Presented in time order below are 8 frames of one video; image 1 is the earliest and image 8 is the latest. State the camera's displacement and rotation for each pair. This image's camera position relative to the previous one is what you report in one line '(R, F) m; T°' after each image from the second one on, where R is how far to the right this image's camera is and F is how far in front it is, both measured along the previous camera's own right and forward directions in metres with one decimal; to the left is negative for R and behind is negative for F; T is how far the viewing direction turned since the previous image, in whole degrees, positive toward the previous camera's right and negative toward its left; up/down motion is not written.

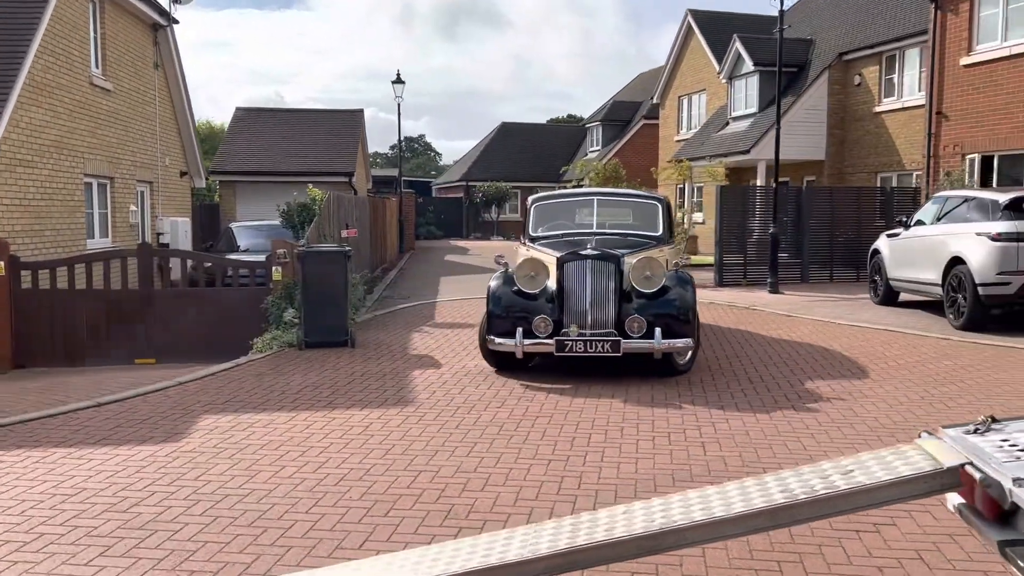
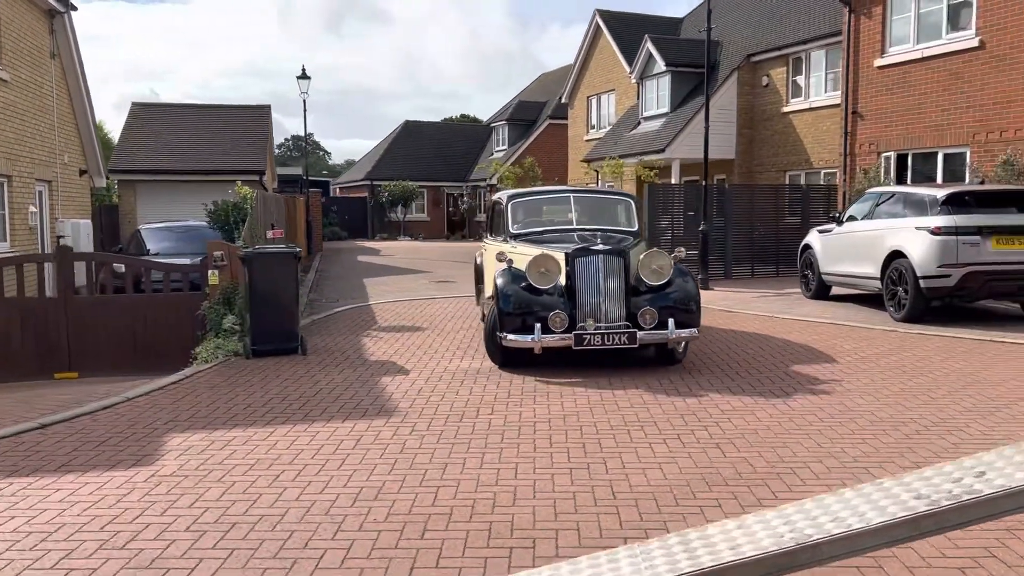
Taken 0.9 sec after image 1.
(-0.7, +0.3) m; +7°
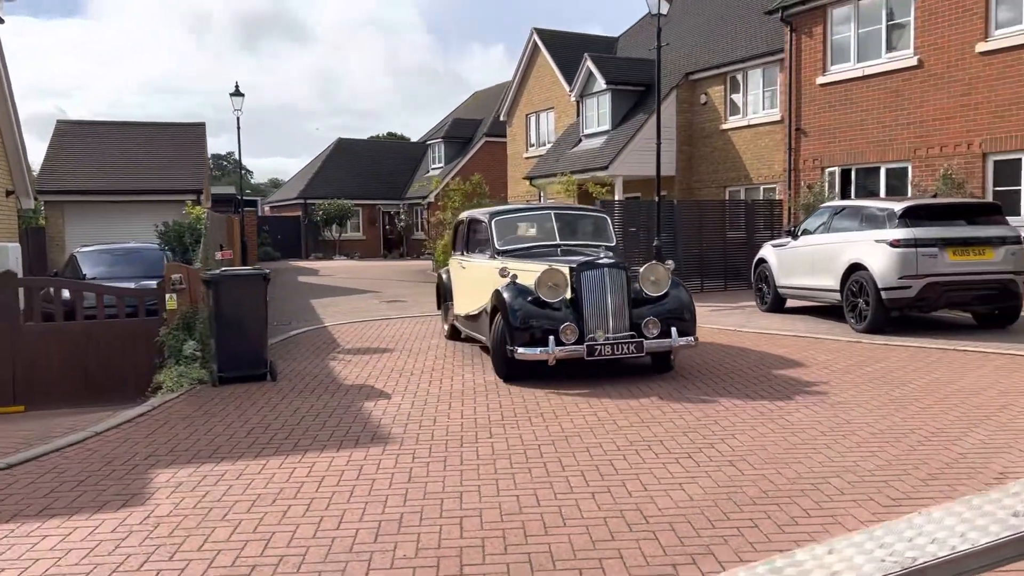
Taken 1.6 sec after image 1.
(-0.5, +0.2) m; +5°
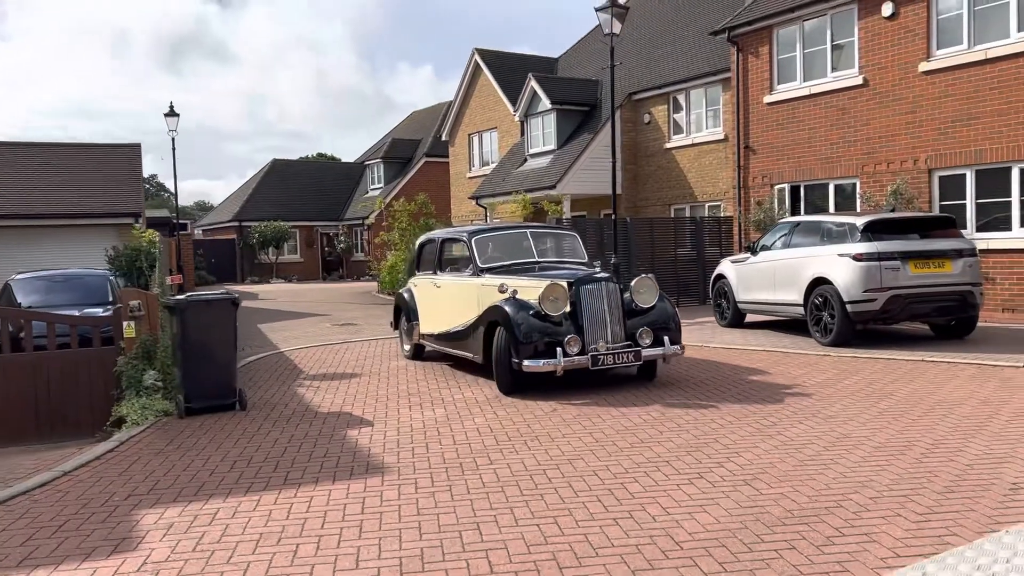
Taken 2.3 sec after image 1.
(-0.5, +0.2) m; +4°
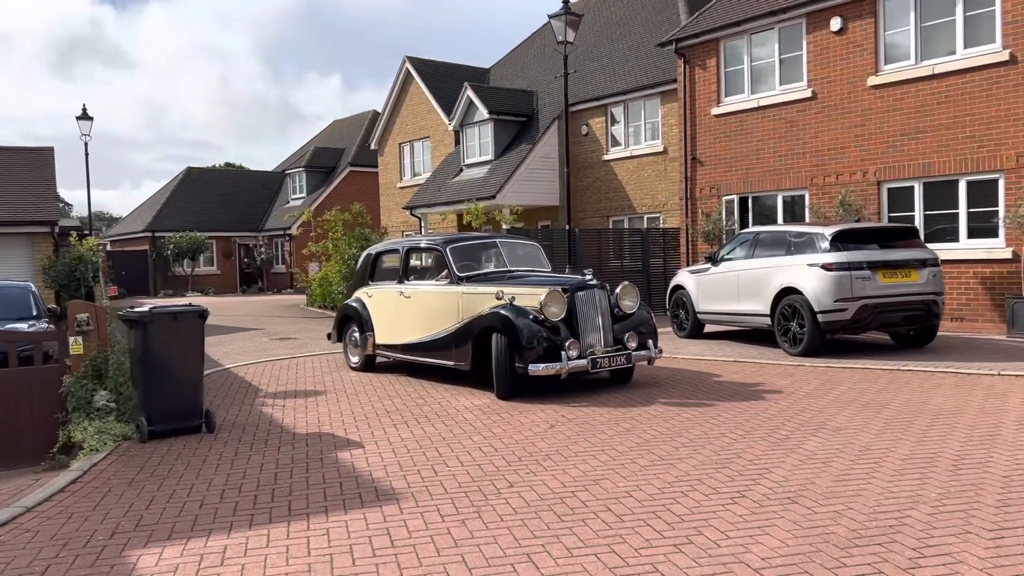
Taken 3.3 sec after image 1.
(-0.7, +0.4) m; +6°
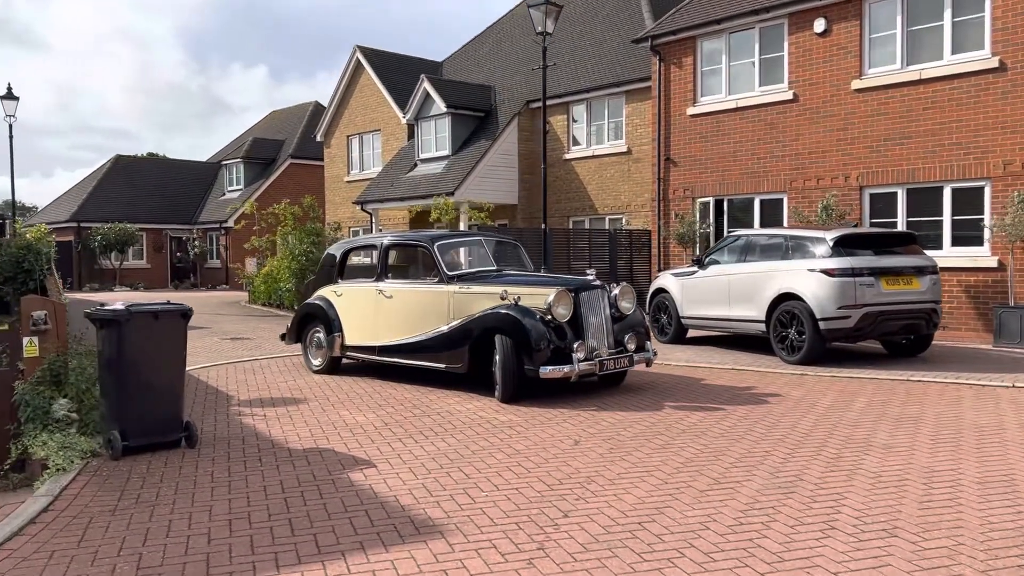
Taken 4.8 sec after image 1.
(-0.7, +0.7) m; +5°
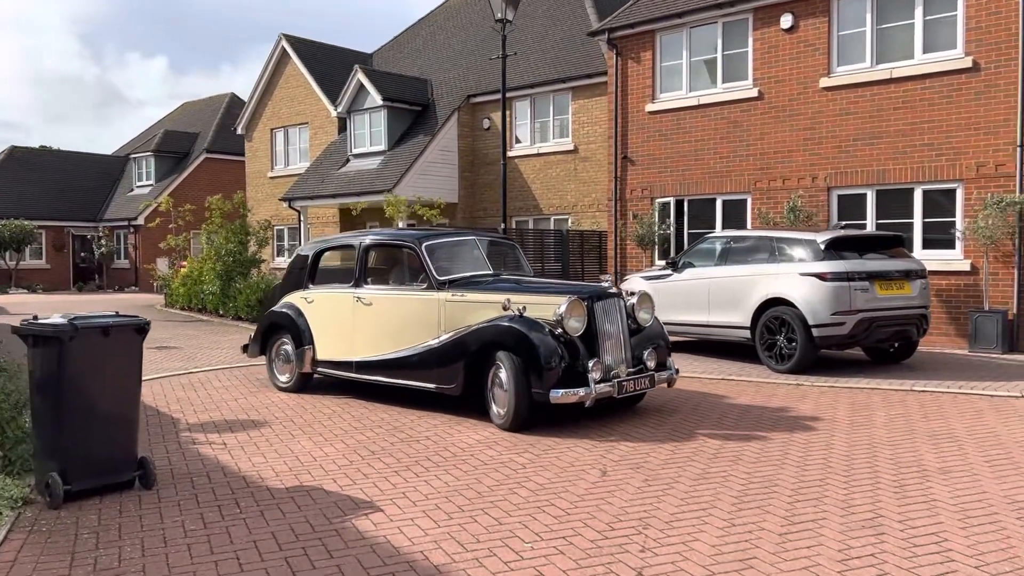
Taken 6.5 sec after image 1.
(-0.7, +0.9) m; +6°
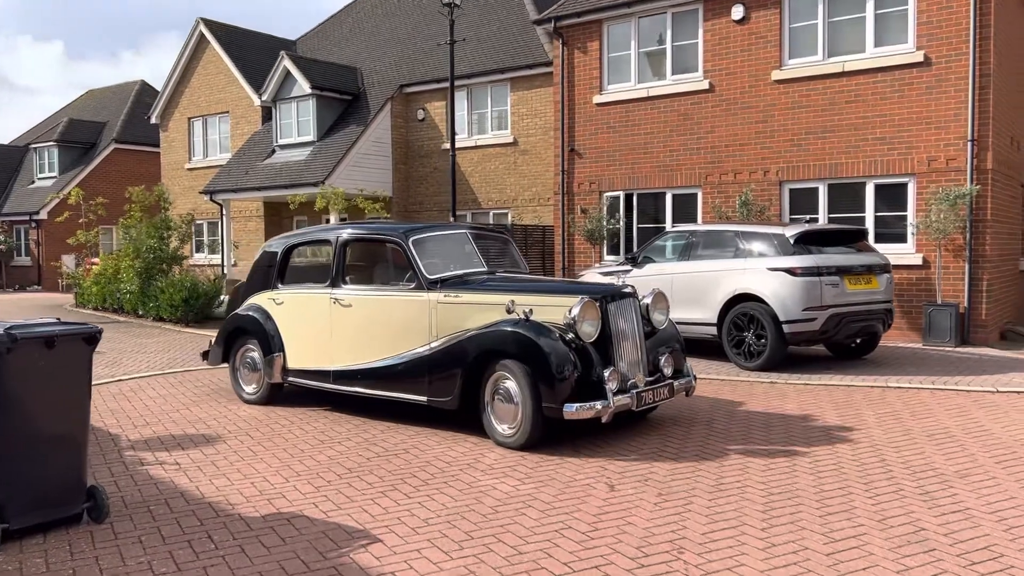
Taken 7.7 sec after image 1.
(-0.5, +0.5) m; +6°
